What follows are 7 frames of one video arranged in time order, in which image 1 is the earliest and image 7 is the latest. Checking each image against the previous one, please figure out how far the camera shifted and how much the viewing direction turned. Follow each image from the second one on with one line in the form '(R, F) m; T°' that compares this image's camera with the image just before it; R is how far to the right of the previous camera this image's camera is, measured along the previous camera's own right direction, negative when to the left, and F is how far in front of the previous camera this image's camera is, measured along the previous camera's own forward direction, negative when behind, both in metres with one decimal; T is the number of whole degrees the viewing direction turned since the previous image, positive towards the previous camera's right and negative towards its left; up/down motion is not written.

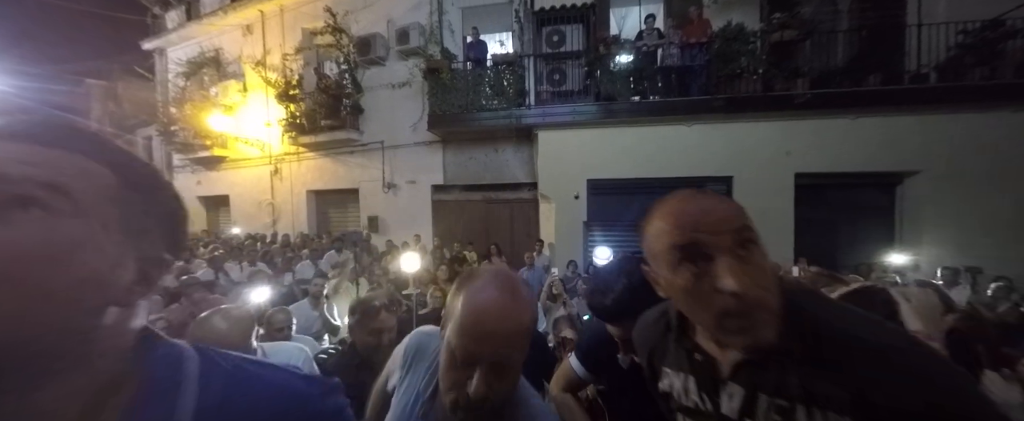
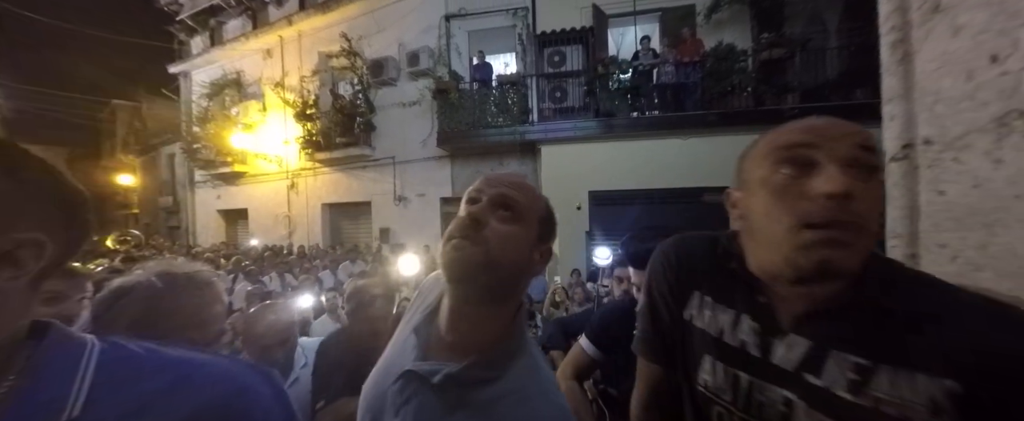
(0.0, -0.3) m; -1°
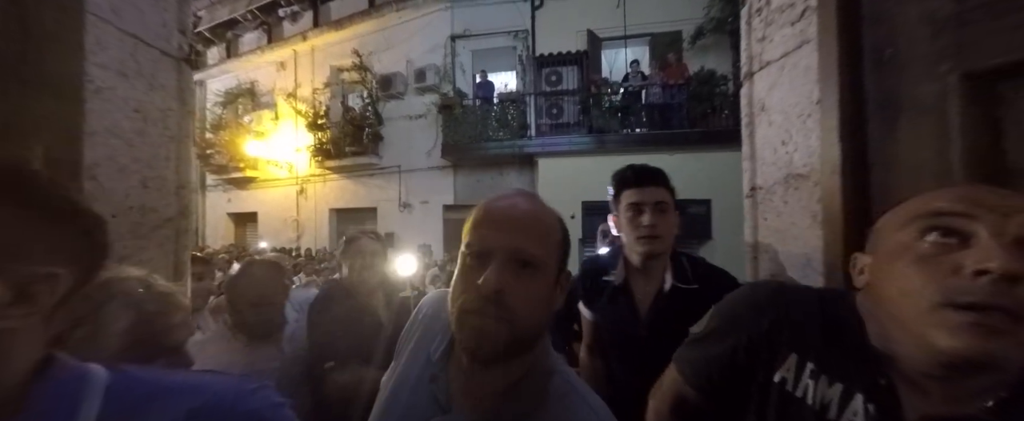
(0.0, -0.5) m; 0°
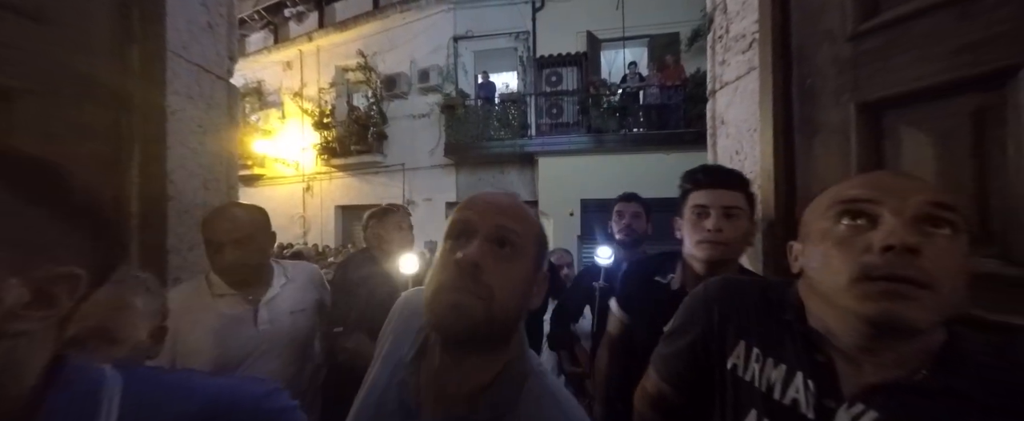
(0.0, -0.2) m; 0°
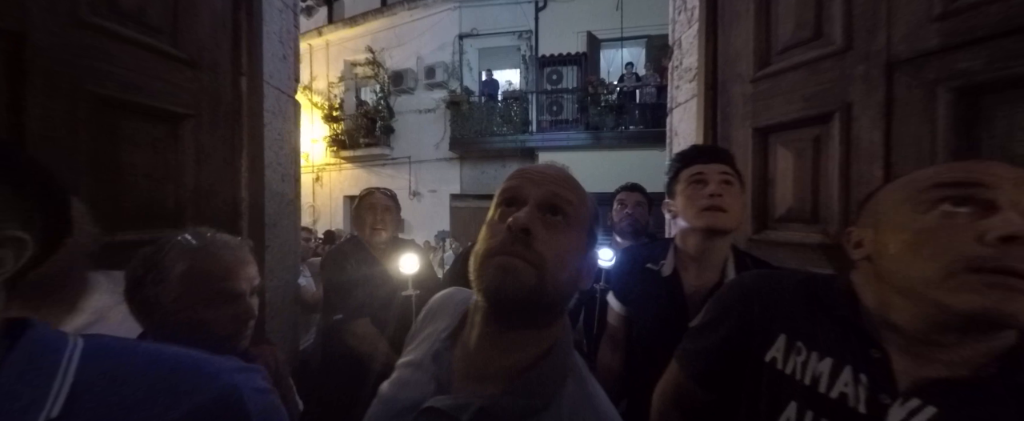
(0.0, -0.4) m; 0°
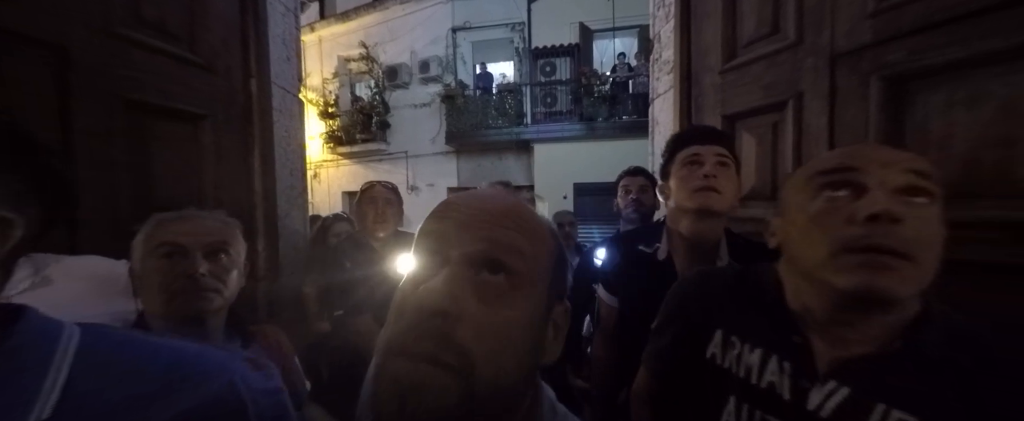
(0.0, -0.1) m; 0°
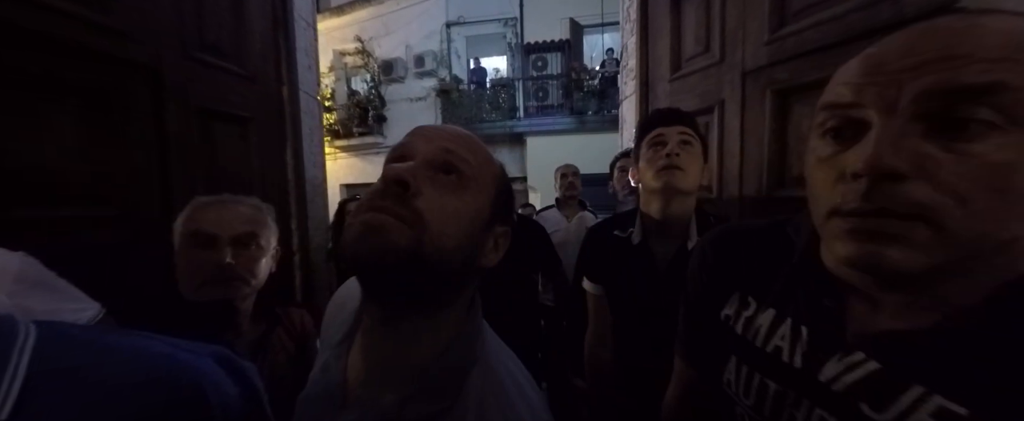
(0.0, -0.4) m; +1°
